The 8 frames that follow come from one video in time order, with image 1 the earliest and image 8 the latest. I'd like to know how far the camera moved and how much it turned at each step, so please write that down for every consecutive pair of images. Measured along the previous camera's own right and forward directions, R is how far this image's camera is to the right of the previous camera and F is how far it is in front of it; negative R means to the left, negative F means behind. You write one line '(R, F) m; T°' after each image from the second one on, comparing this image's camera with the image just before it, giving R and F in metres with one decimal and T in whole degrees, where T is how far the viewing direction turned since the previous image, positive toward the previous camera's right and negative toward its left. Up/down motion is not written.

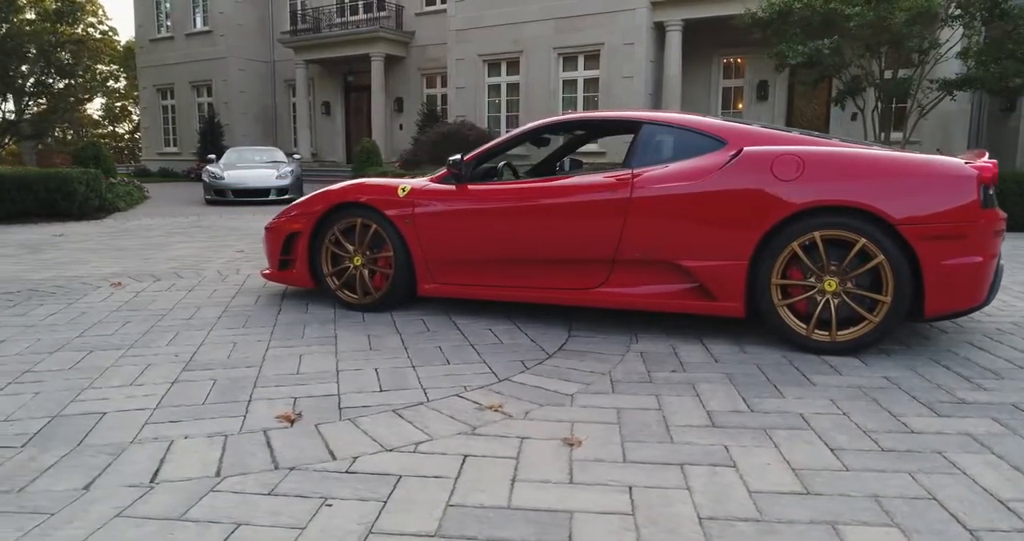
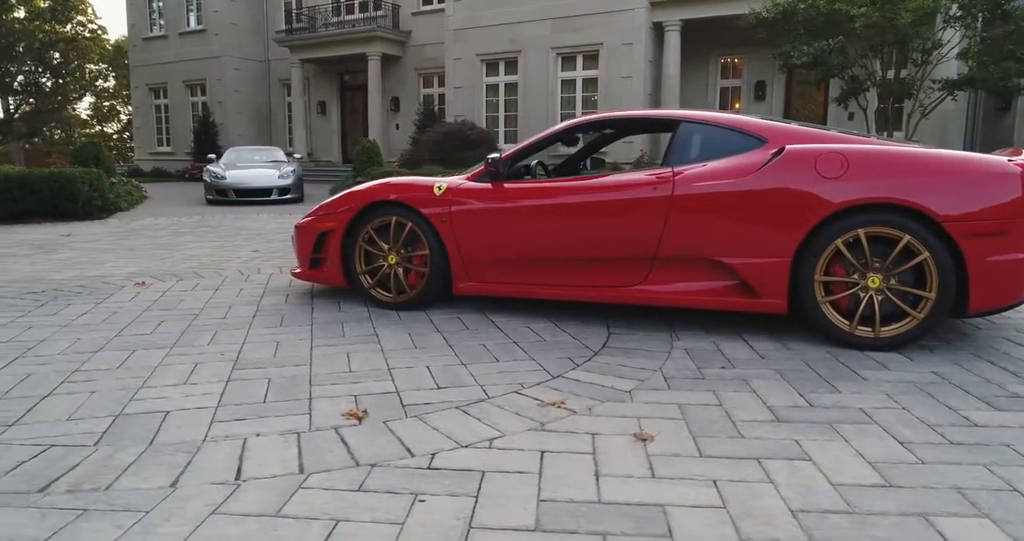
(-0.3, 0.0) m; +1°
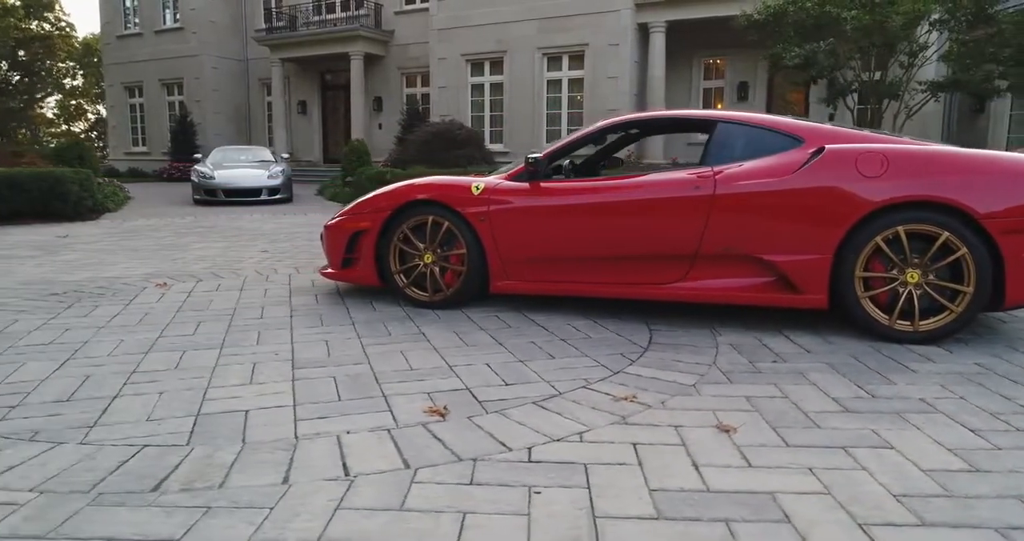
(-0.4, 0.0) m; +2°
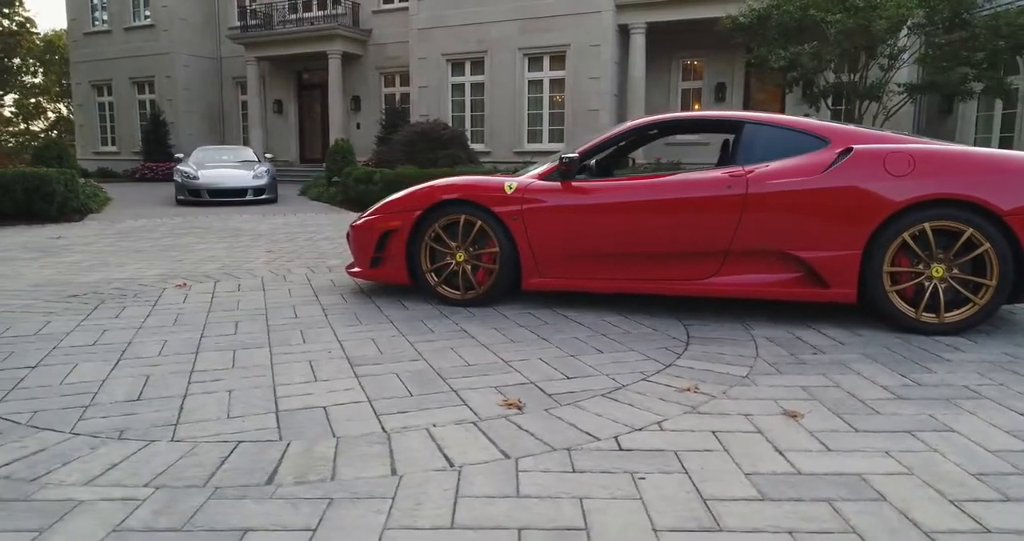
(-0.4, -0.1) m; +3°
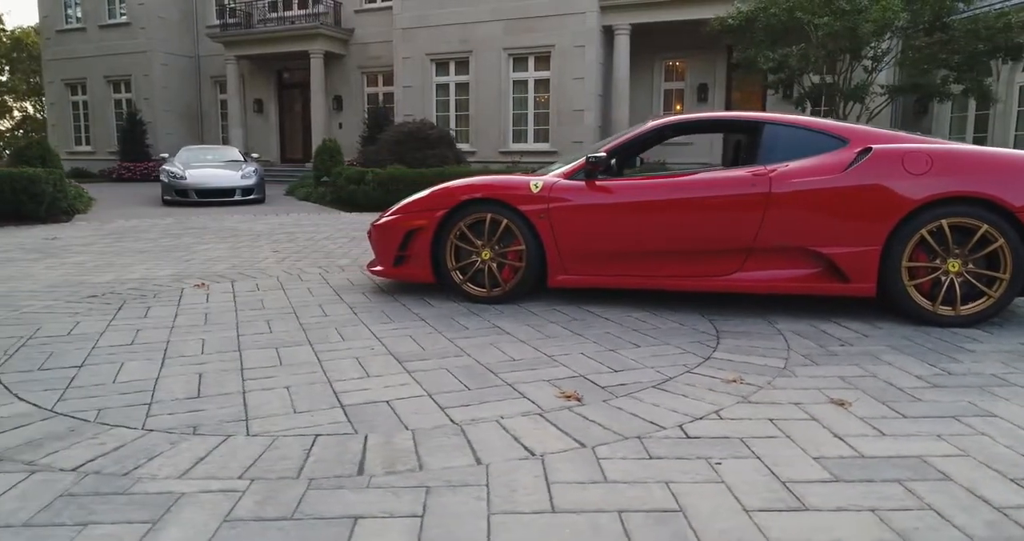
(-0.3, -0.1) m; +2°
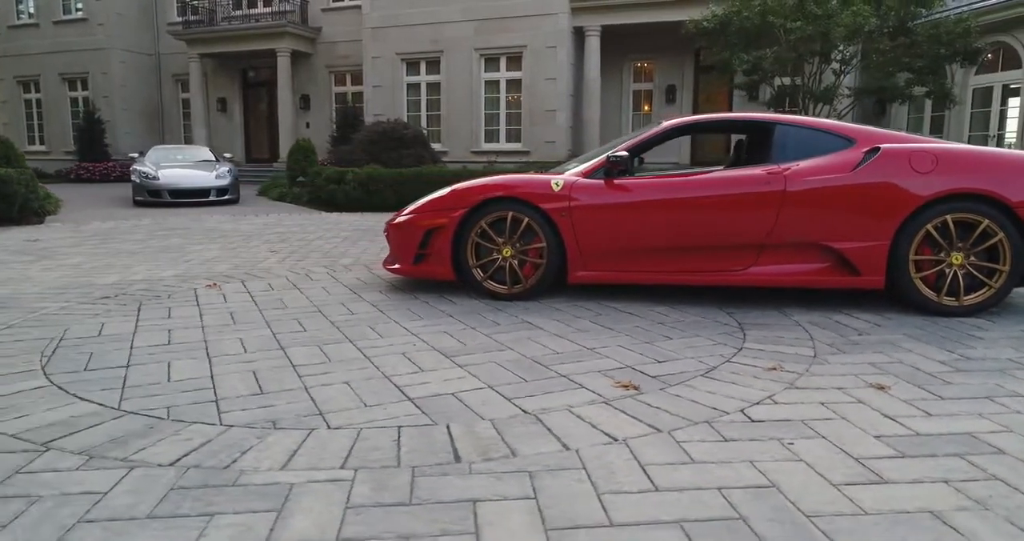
(-0.4, -0.1) m; +3°
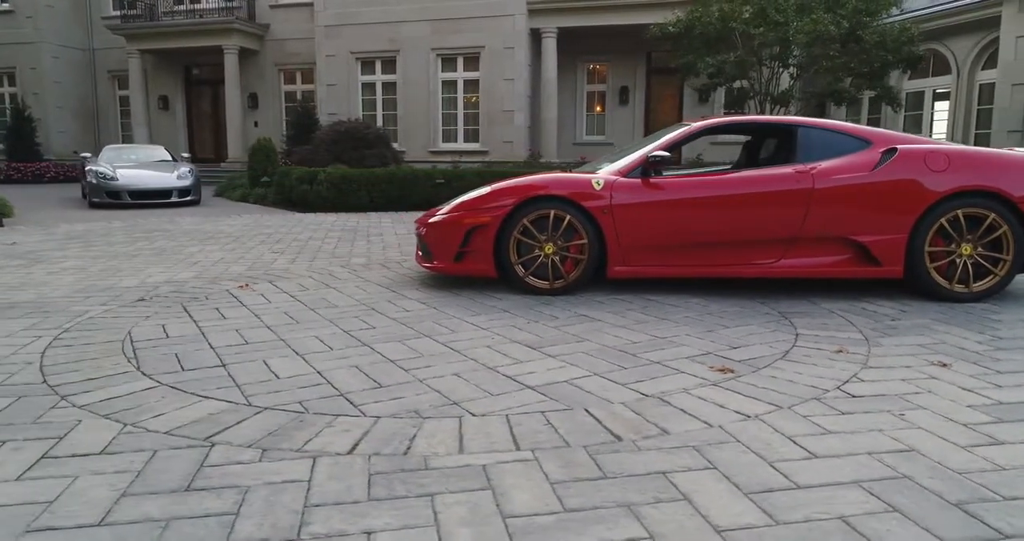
(-0.8, -0.1) m; +5°
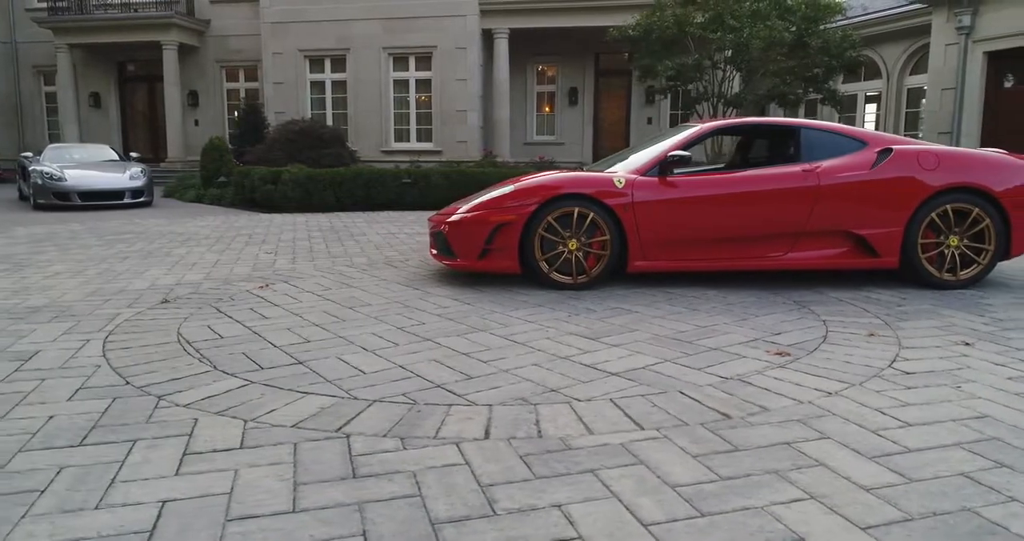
(-0.7, -0.1) m; +5°
